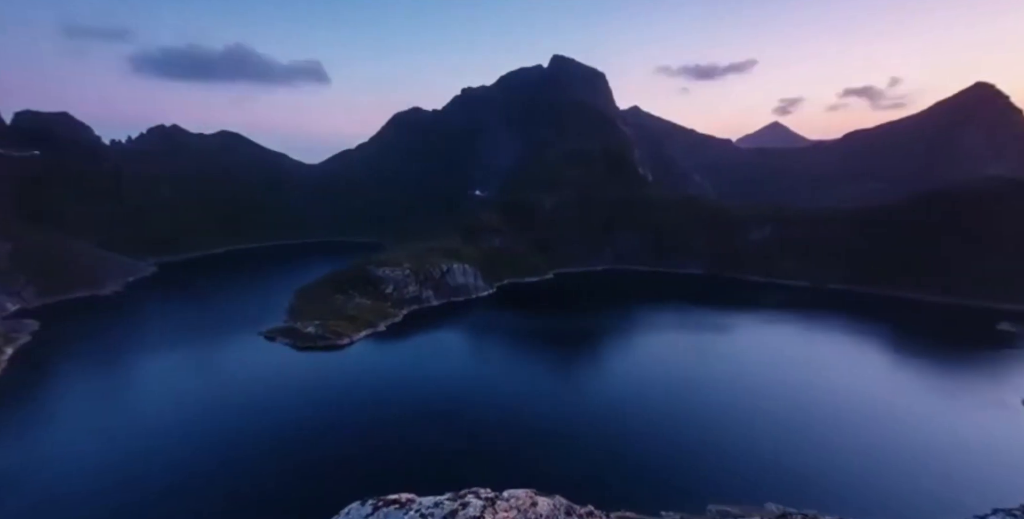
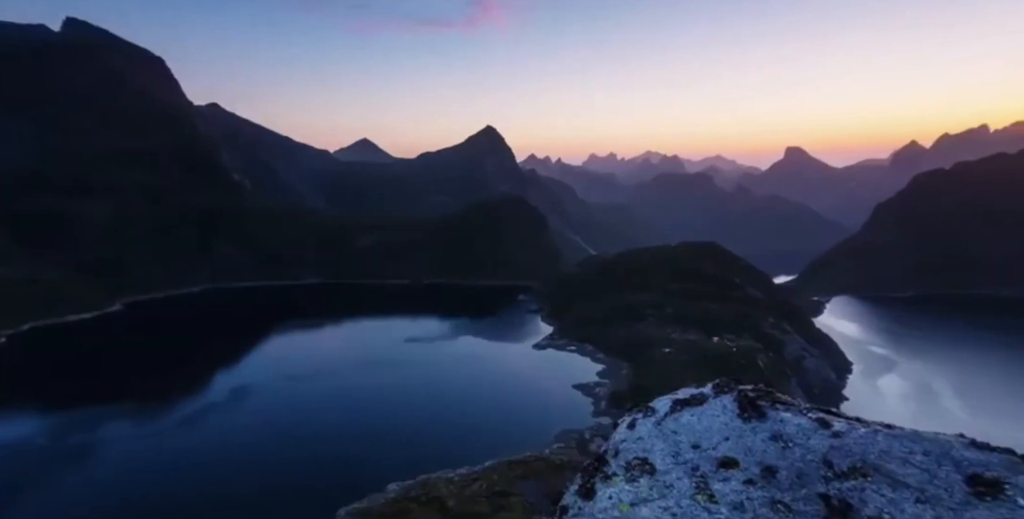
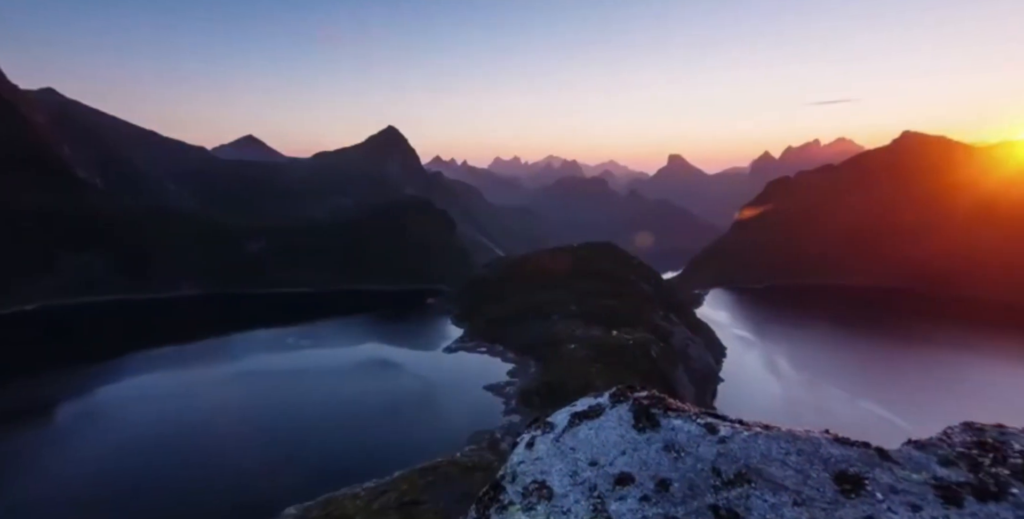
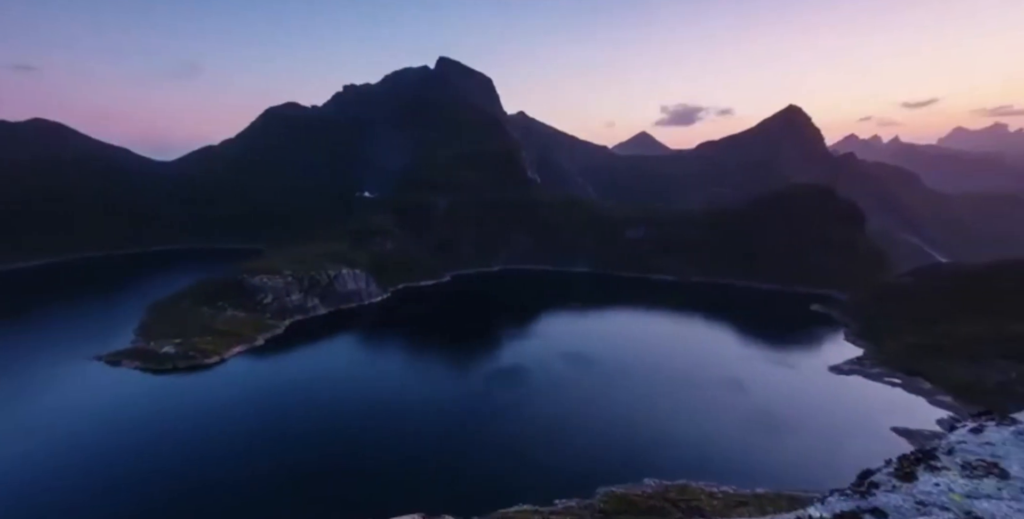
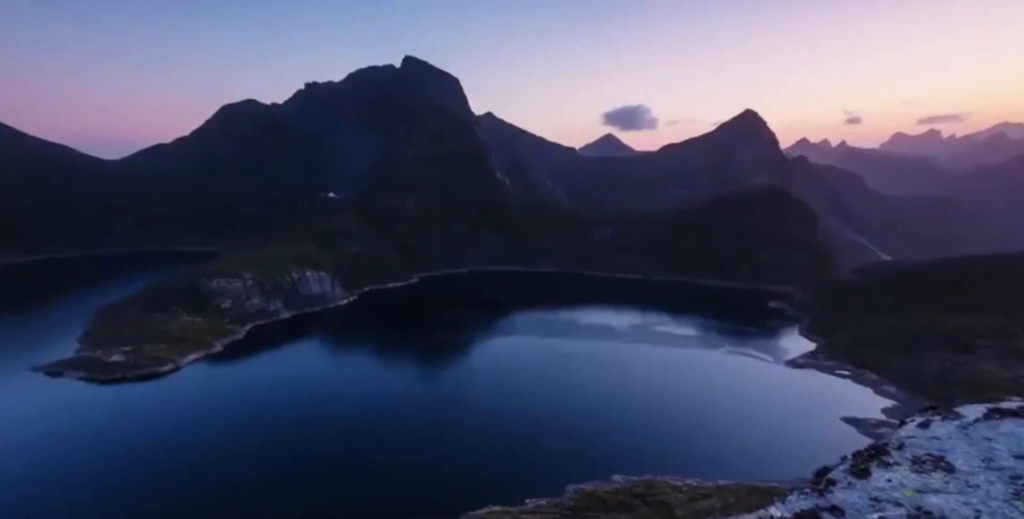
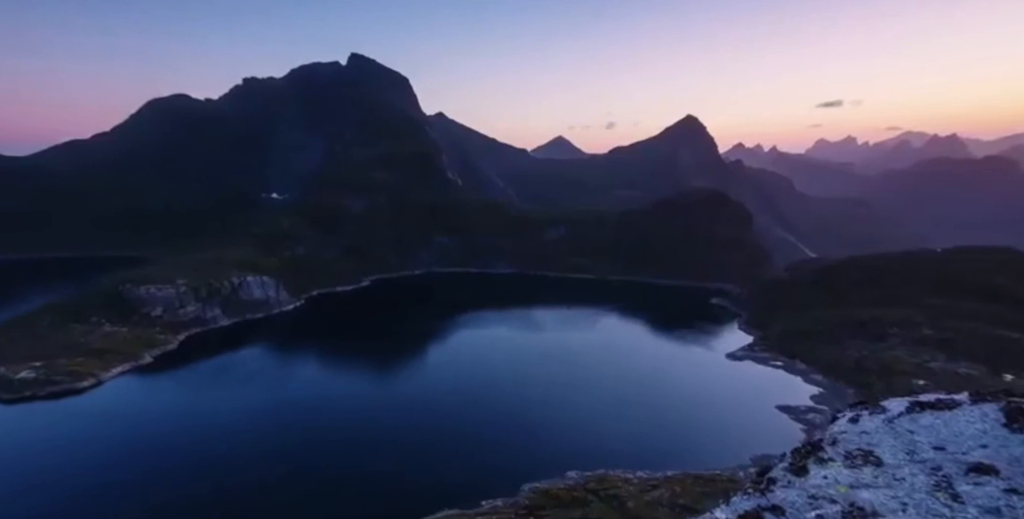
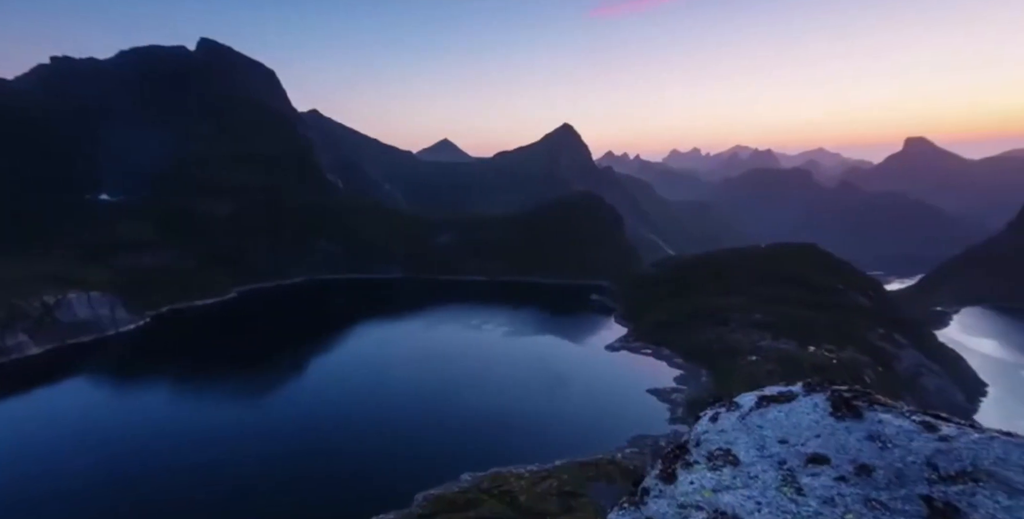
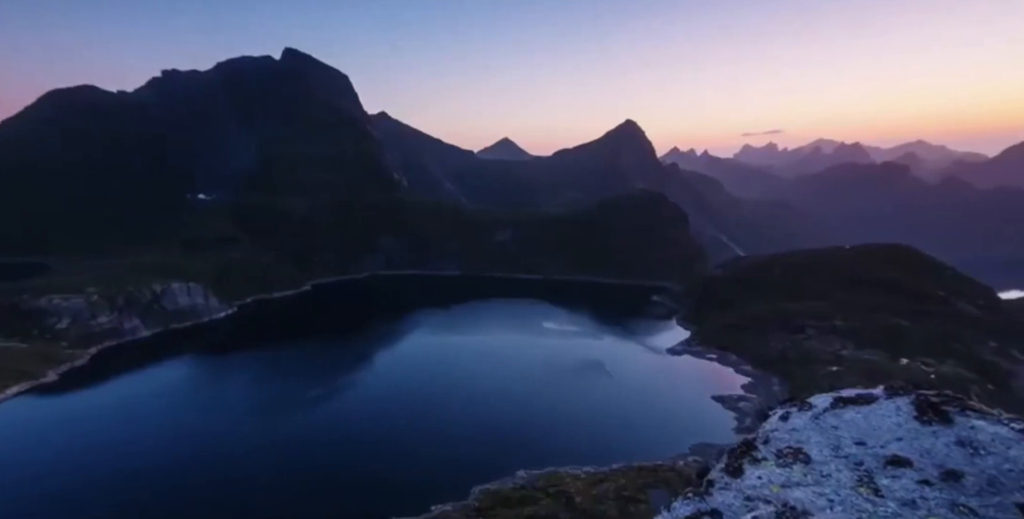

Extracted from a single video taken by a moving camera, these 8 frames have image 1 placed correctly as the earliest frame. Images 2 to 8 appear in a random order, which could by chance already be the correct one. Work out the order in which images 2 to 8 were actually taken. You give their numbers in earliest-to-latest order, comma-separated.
4, 5, 6, 8, 7, 2, 3
